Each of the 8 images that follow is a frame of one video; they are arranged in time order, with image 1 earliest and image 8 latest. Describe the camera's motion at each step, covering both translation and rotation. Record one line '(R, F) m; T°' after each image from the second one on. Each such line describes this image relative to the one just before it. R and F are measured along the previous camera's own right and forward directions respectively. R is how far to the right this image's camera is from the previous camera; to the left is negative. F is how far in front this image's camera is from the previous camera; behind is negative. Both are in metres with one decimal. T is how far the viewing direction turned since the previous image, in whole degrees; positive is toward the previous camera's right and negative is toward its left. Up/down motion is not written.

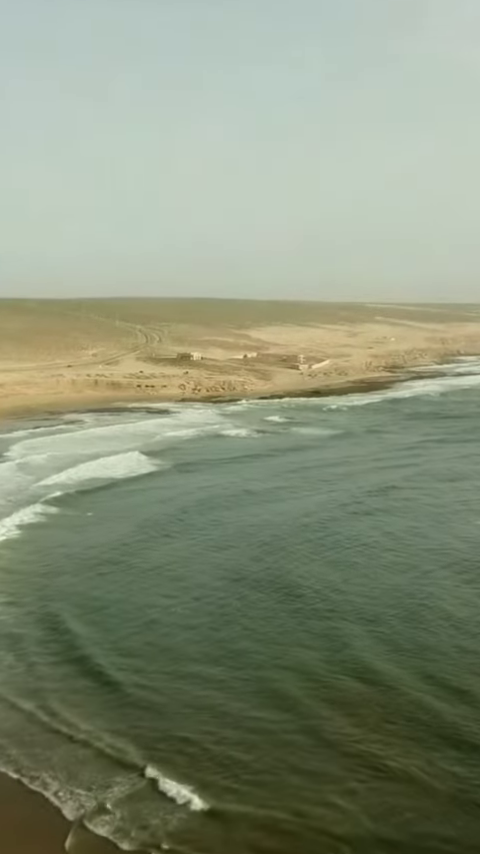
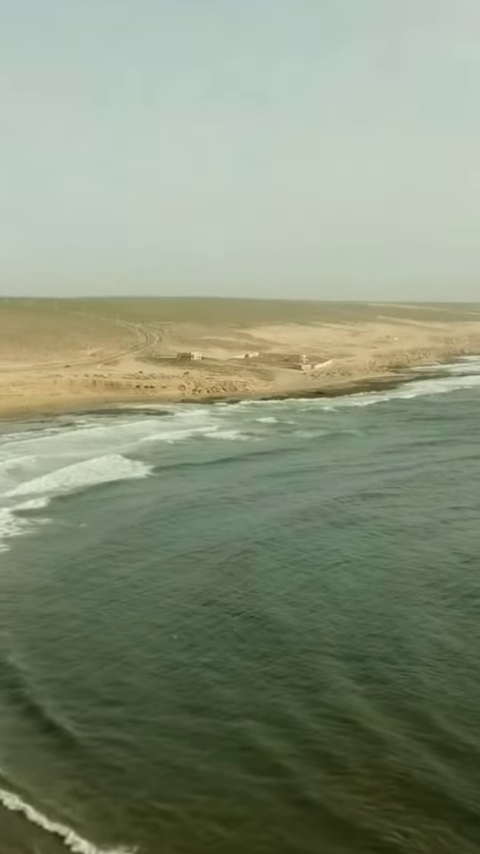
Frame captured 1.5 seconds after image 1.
(+0.1, +0.7) m; 0°
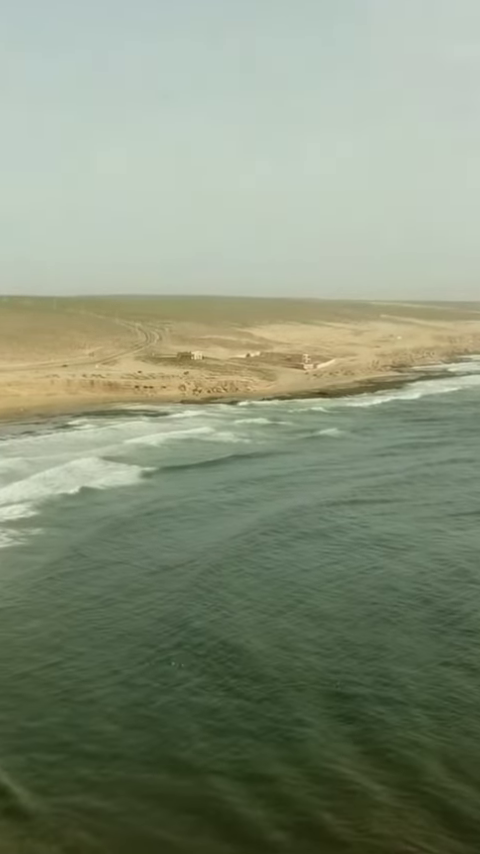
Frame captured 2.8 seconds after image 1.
(0.0, +0.8) m; 0°
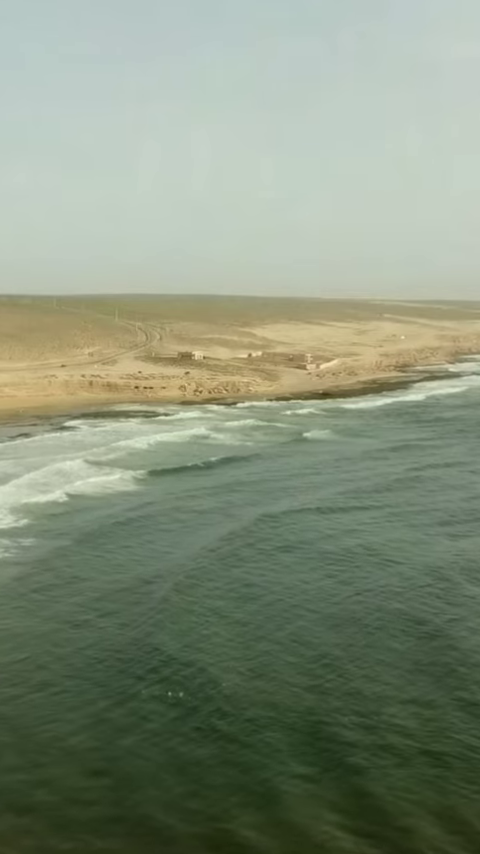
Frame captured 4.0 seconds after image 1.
(0.0, +0.7) m; 0°
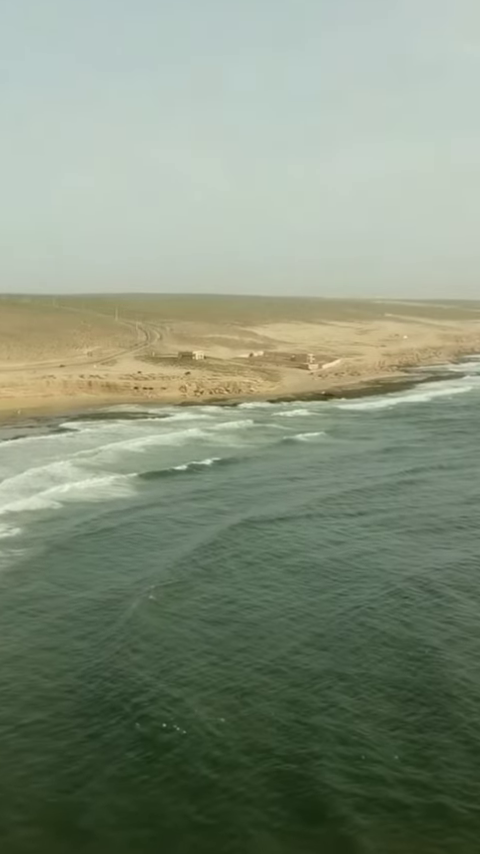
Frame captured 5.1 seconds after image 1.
(0.0, +0.6) m; 0°
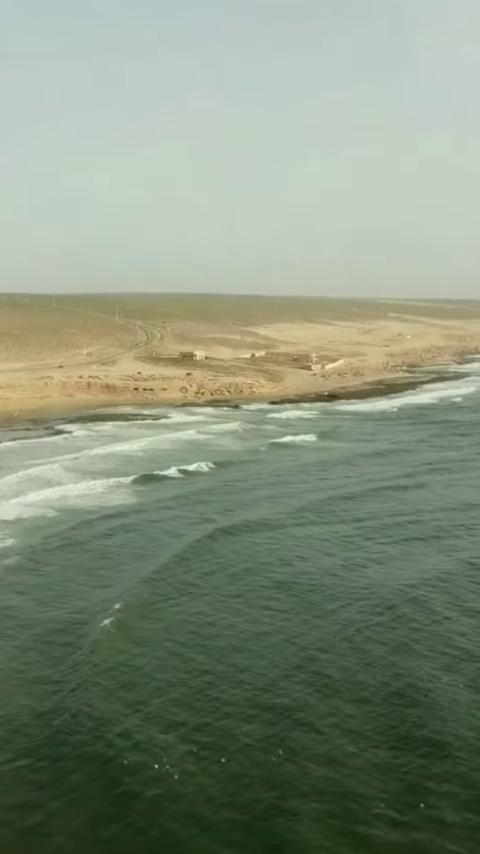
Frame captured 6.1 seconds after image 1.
(0.0, +0.6) m; 0°
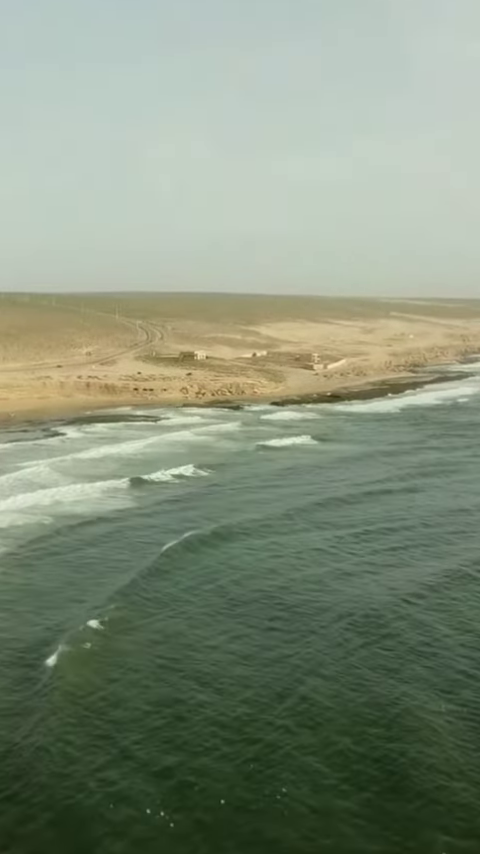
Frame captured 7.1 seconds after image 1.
(0.0, +0.5) m; 0°
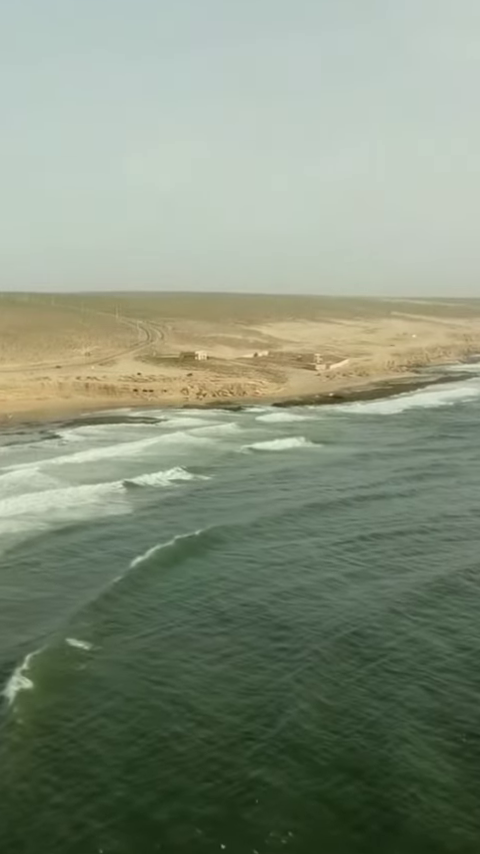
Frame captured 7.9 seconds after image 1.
(0.0, +0.5) m; 0°
